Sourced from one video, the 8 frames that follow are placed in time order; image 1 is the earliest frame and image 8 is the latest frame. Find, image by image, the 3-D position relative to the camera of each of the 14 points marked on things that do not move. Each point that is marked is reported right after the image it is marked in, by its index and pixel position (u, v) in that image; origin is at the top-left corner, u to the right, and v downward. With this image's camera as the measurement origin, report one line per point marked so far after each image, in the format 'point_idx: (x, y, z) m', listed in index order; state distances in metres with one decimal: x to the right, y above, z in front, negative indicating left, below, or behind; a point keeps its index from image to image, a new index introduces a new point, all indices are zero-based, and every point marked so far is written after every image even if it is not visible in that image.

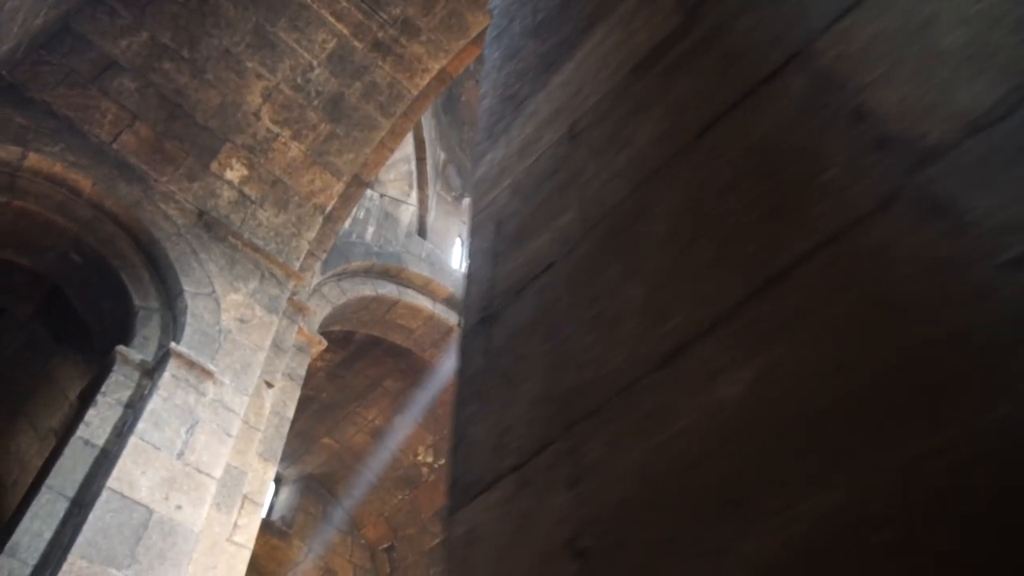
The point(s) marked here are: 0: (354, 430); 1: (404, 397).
0: (-1.5, -1.3, +7.1) m
1: (-1.0, -1.0, +7.0) m
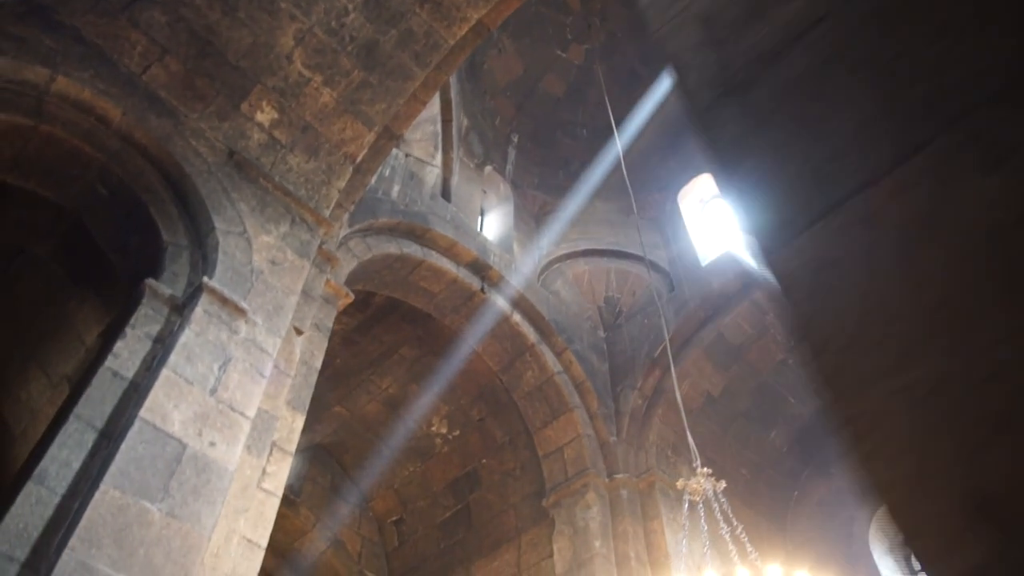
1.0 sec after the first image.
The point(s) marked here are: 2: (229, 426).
0: (-1.3, -1.0, +6.9) m
1: (-0.8, -0.7, +6.8) m
2: (-1.2, -0.6, +3.3) m
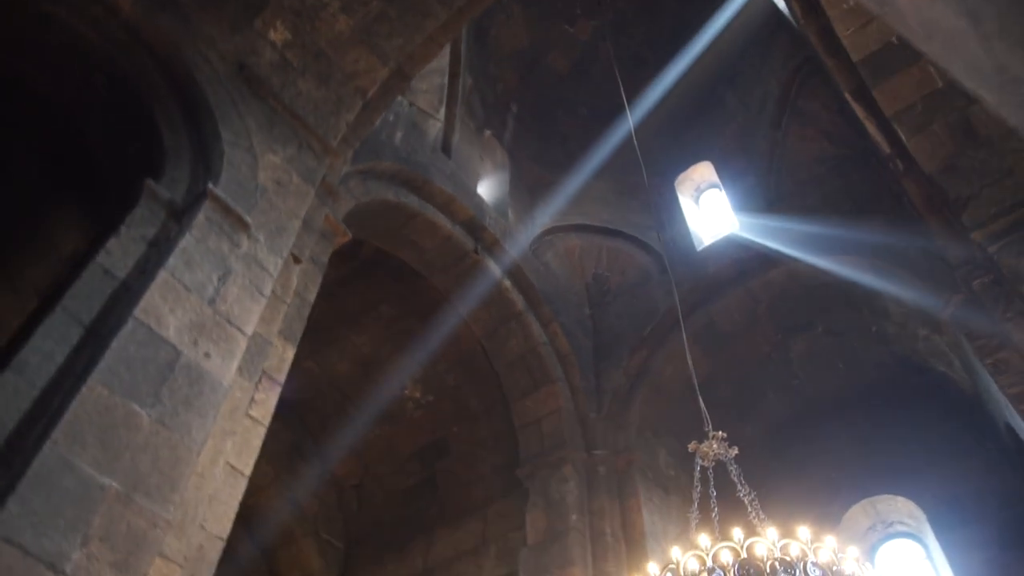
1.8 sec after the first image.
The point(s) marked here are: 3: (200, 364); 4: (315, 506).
0: (-1.5, -0.6, +6.7) m
1: (-0.9, -0.3, +6.6) m
2: (-1.1, -0.2, +3.1) m
3: (-1.2, -0.3, +2.9) m
4: (-1.7, -1.9, +7.0) m
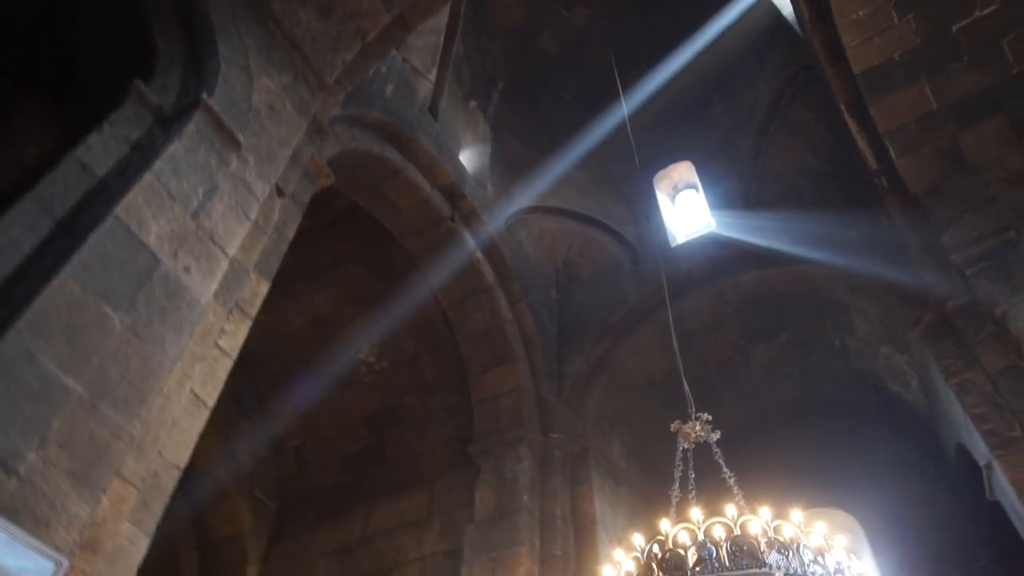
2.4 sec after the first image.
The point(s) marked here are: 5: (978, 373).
0: (-1.8, -0.2, +6.4) m
1: (-1.2, 0.0, +6.4) m
2: (-1.1, +0.1, +2.9) m
3: (-1.1, 0.0, +2.7) m
4: (-2.2, -1.5, +6.7) m
5: (+2.6, -0.5, +4.5) m
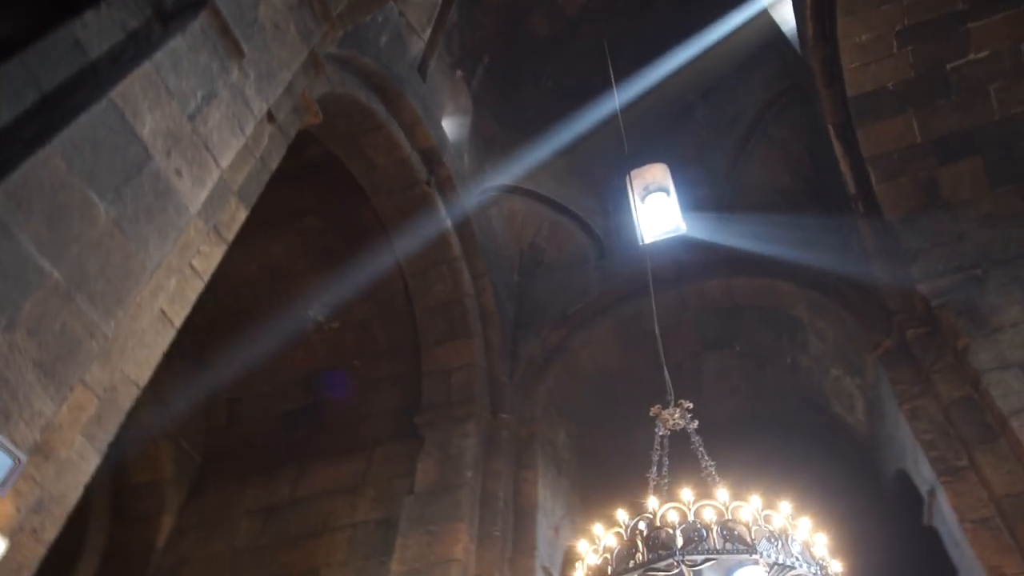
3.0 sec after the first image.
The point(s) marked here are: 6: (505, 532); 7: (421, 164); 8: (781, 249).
0: (-2.1, +0.2, +6.1) m
1: (-1.5, +0.4, +6.1) m
2: (-1.1, +0.4, +2.6) m
3: (-1.1, +0.3, +2.5) m
4: (-2.7, -1.0, +6.4) m
5: (+2.4, -0.7, +4.6) m
6: (0.0, -1.5, +5.0) m
7: (-0.7, +0.9, +5.9) m
8: (+2.0, +0.4, +6.0) m
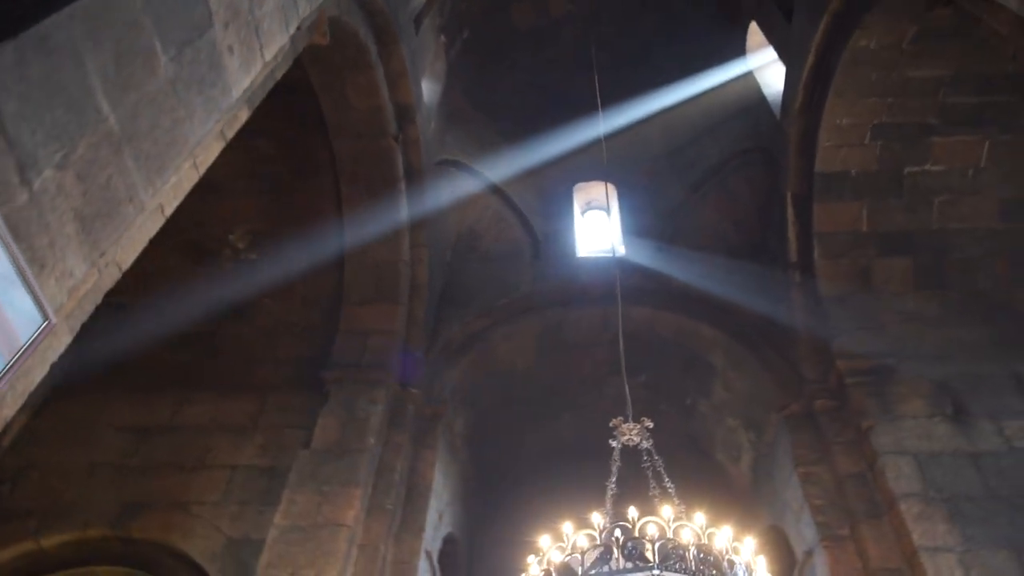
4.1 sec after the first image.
0: (-2.4, +0.9, +5.7) m
1: (-1.8, +0.9, +5.7) m
2: (-0.8, +0.7, +2.4) m
3: (-0.8, +0.7, +2.2) m
4: (-3.3, -0.1, +5.8) m
5: (+1.9, -1.1, +4.9) m
6: (-0.7, -1.3, +4.9) m
7: (-0.8, +1.2, +5.6) m
8: (+1.6, 0.0, +6.2) m
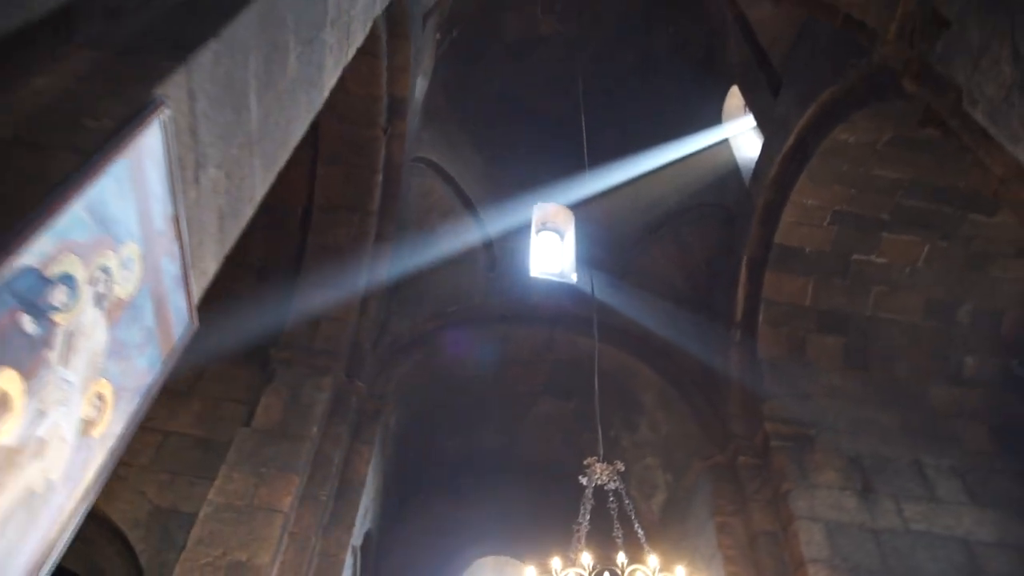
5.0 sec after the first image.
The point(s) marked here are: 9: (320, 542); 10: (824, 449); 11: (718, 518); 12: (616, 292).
0: (-2.5, +1.3, +5.4) m
1: (-1.9, +1.1, +5.6) m
2: (-0.5, +0.7, +2.4) m
3: (-0.5, +0.7, +2.2) m
4: (-3.6, +0.4, +5.4) m
5: (+1.5, -1.5, +5.2) m
6: (-1.1, -1.3, +4.8) m
7: (-0.9, +1.3, +5.6) m
8: (+1.2, -0.3, +6.5) m
9: (-1.1, -1.5, +4.7) m
10: (+2.1, -1.1, +5.3) m
11: (+1.4, -1.5, +5.2) m
12: (+0.9, -0.1, +6.7) m
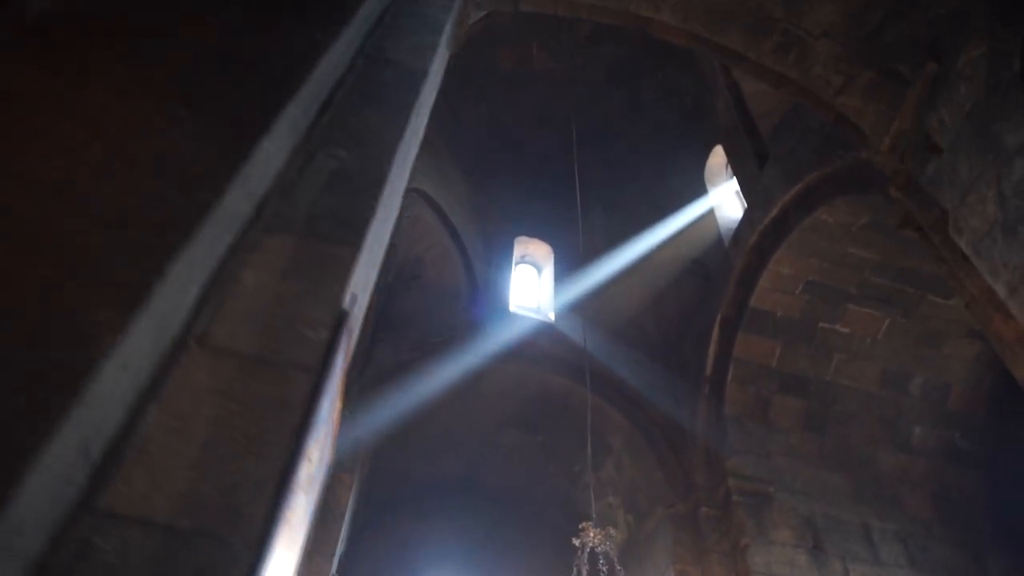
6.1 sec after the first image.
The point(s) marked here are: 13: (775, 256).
0: (-2.4, +1.2, +5.5) m
1: (-1.8, +1.0, +5.7) m
2: (-0.3, +0.4, +2.6) m
3: (-0.3, +0.4, +2.4) m
4: (-3.6, +0.4, +5.4) m
5: (+1.3, -2.0, +5.5) m
6: (-1.3, -1.5, +5.0) m
7: (-0.9, +1.0, +5.7) m
8: (+1.0, -0.7, +6.8) m
9: (-1.3, -1.7, +4.8) m
10: (+1.9, -1.6, +5.7) m
11: (+1.2, -2.0, +5.6) m
12: (+0.8, -0.5, +7.0) m
13: (+2.0, +0.2, +6.0) m
